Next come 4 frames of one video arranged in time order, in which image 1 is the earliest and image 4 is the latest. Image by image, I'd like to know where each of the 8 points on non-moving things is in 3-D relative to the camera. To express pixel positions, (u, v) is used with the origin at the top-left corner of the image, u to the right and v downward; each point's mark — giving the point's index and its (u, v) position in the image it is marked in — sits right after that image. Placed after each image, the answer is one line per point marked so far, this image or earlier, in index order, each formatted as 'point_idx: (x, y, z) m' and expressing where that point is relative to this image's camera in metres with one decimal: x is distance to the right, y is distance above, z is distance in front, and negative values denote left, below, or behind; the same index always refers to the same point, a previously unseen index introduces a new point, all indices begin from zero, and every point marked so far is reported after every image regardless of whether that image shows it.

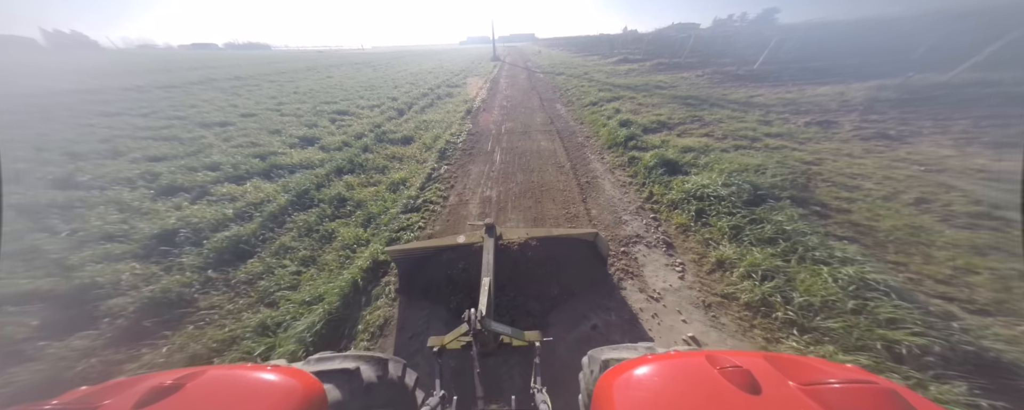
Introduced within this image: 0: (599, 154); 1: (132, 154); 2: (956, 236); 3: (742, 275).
0: (+2.5, +1.4, +6.7) m
1: (-11.7, +1.6, +7.4) m
2: (+6.2, -0.3, +3.5) m
3: (+3.2, -0.8, +3.4) m
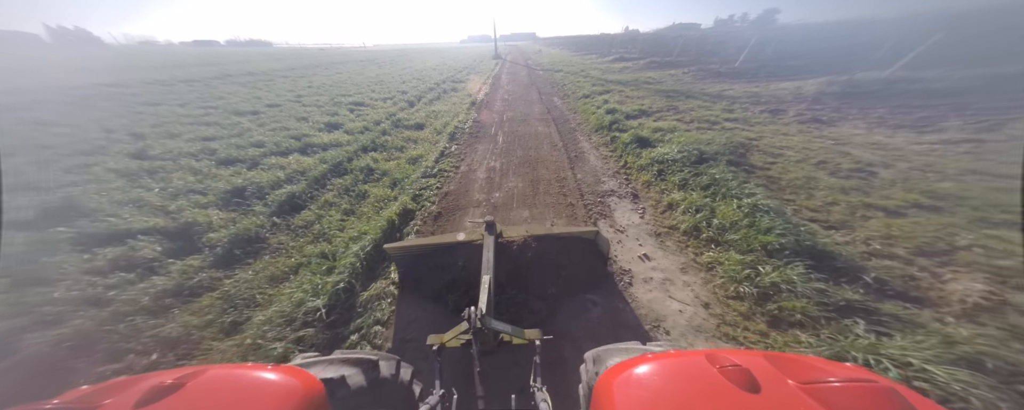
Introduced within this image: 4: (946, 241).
0: (+2.5, +2.3, +7.8) m
1: (-11.6, +2.5, +8.6) m
2: (+6.2, +0.5, +4.7) m
3: (+3.2, 0.0, +4.6) m
4: (+6.3, -0.4, +3.5) m
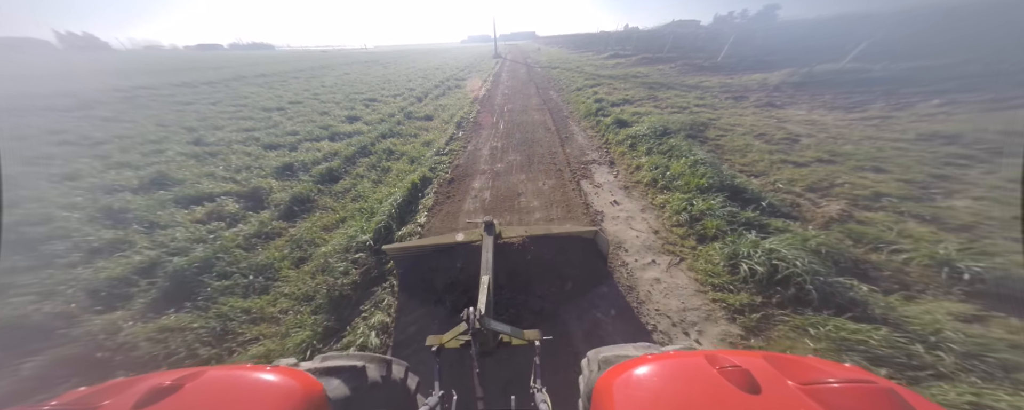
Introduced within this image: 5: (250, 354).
0: (+2.5, +3.1, +9.0) m
1: (-11.7, +3.2, +9.9) m
2: (+6.2, +1.4, +5.8) m
3: (+3.2, +0.8, +5.7) m
4: (+6.3, +0.5, +4.6) m
5: (-3.6, -2.1, +3.2) m
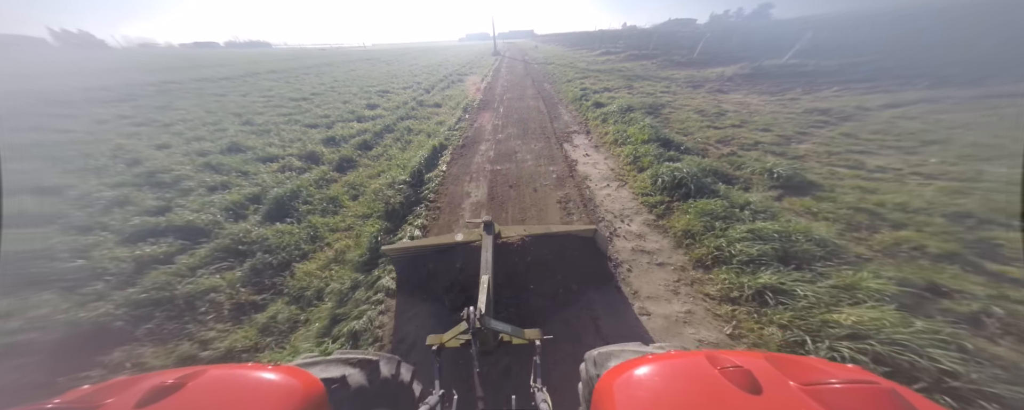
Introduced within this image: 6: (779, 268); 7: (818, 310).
0: (+2.4, +4.4, +10.7) m
1: (-11.7, +4.5, +11.5) m
2: (+6.1, +2.7, +7.6) m
3: (+3.1, +2.1, +7.5) m
4: (+6.2, +1.8, +6.4) m
5: (-3.7, -0.9, +5.0) m
6: (+3.7, -0.8, +3.4) m
7: (+3.7, -1.2, +3.0) m
